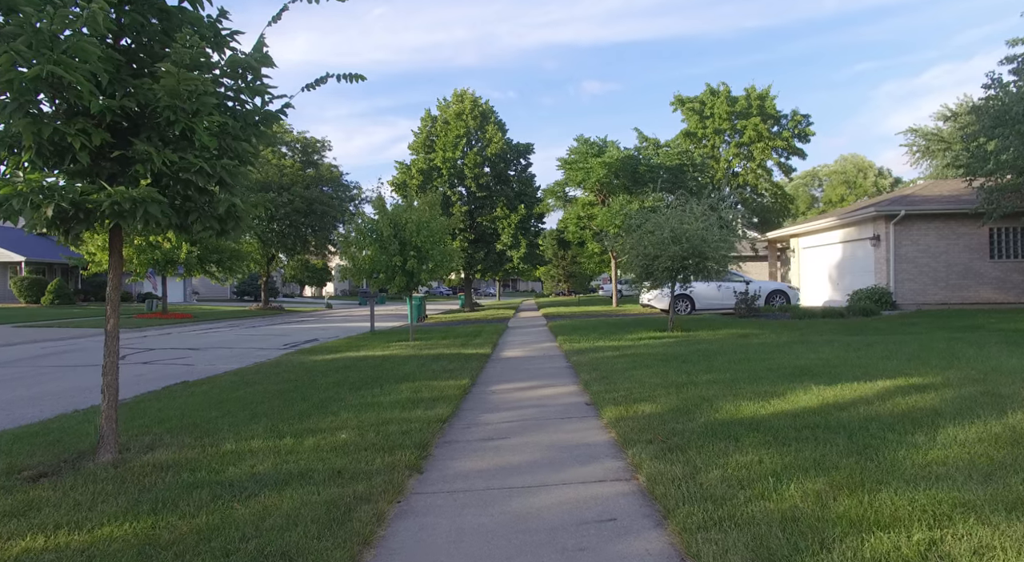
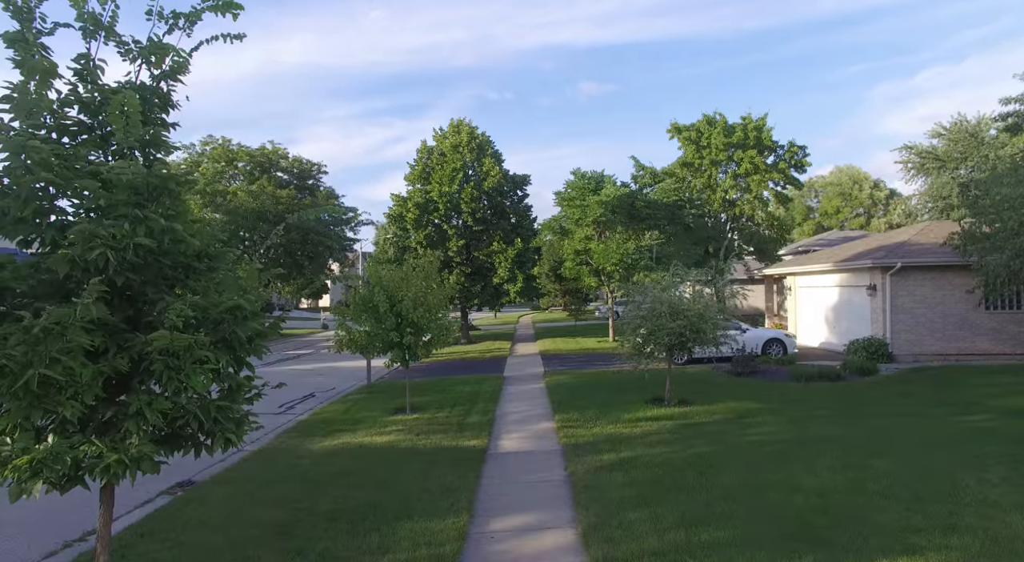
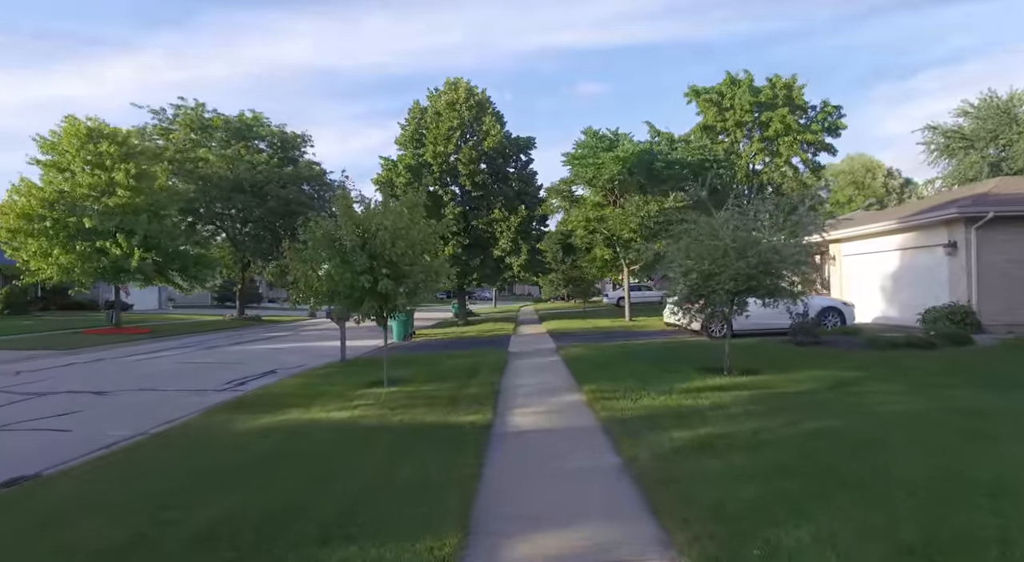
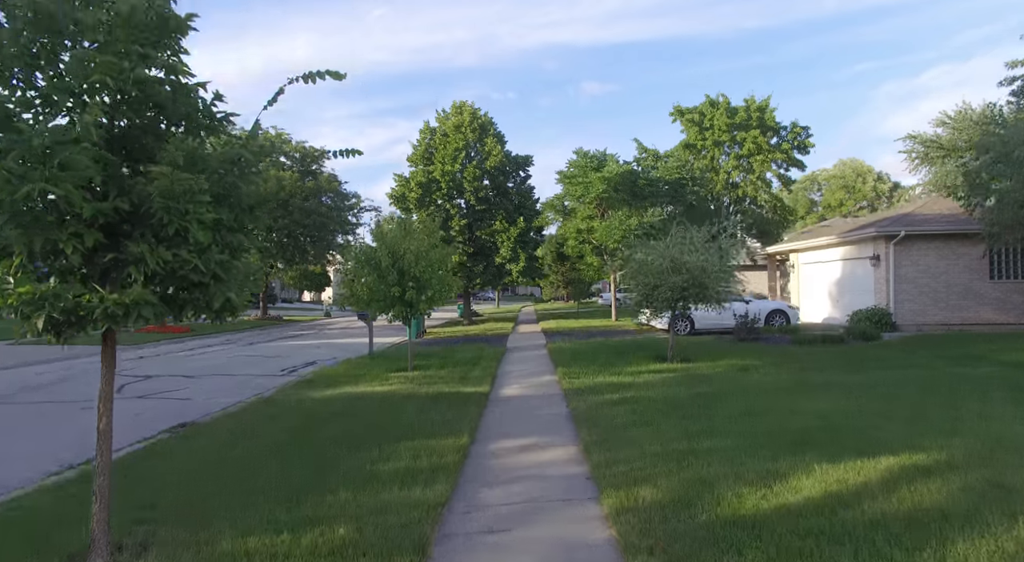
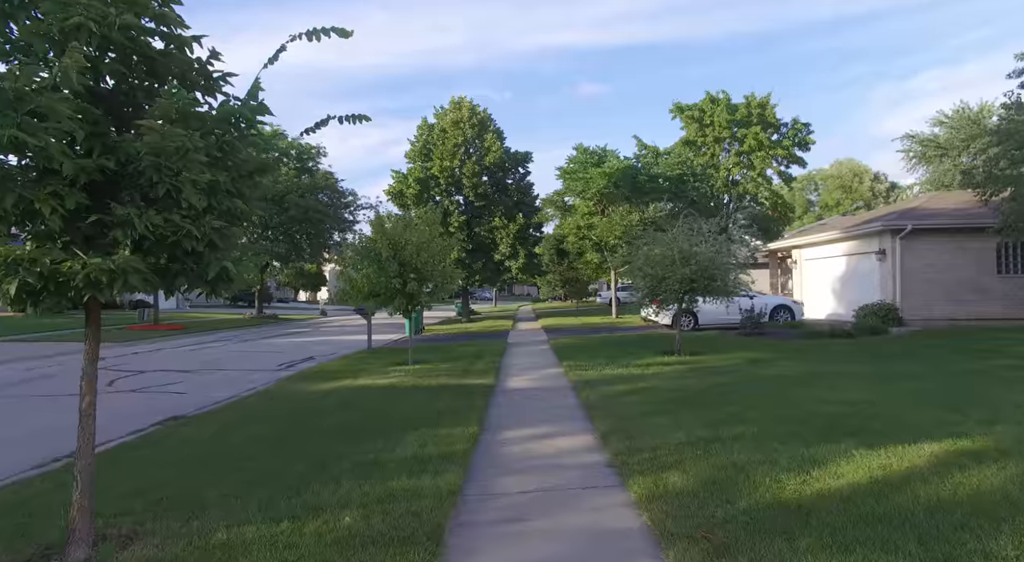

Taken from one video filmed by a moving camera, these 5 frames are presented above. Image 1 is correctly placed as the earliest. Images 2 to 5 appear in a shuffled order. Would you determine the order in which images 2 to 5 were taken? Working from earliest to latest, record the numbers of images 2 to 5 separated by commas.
4, 2, 5, 3
